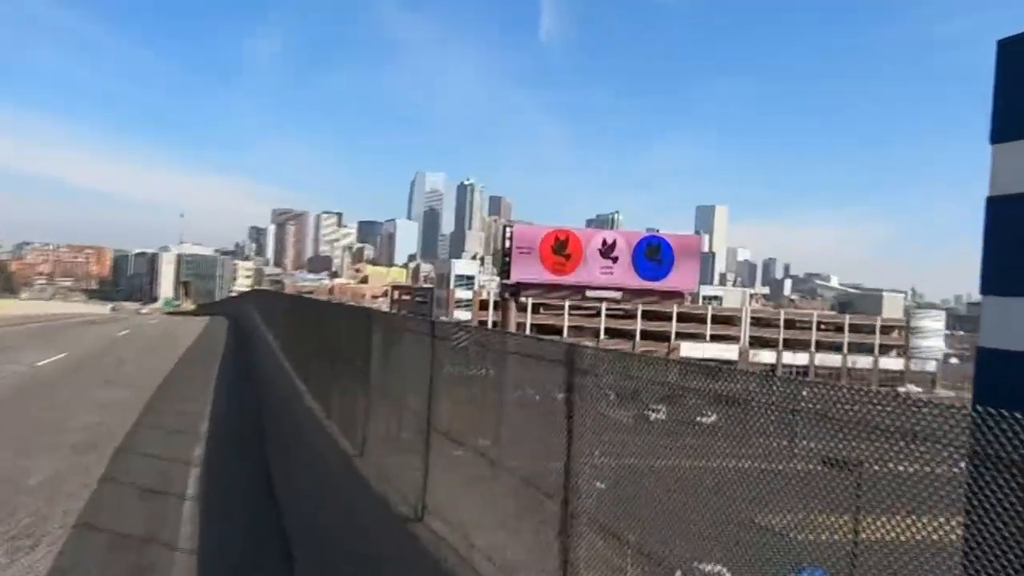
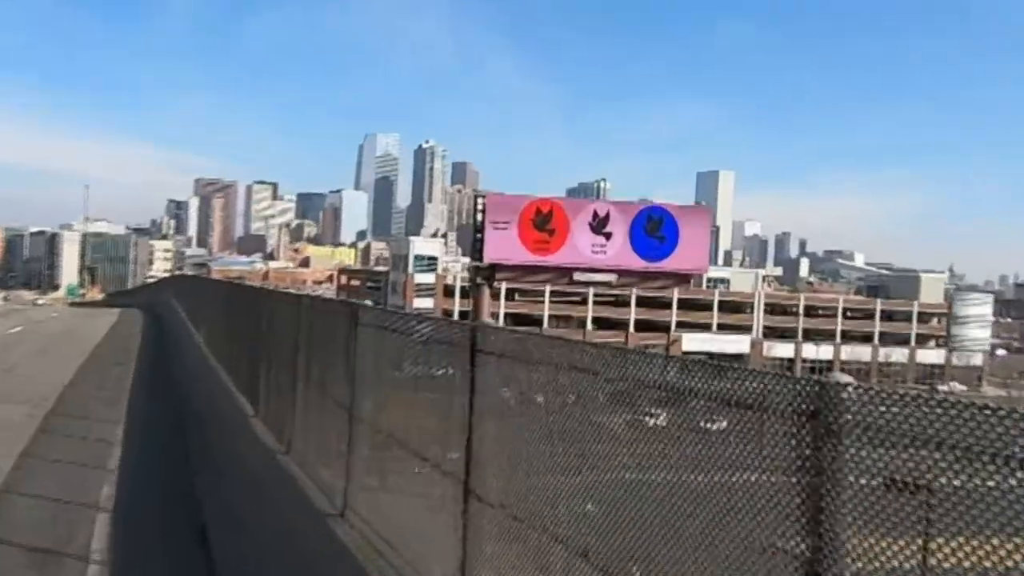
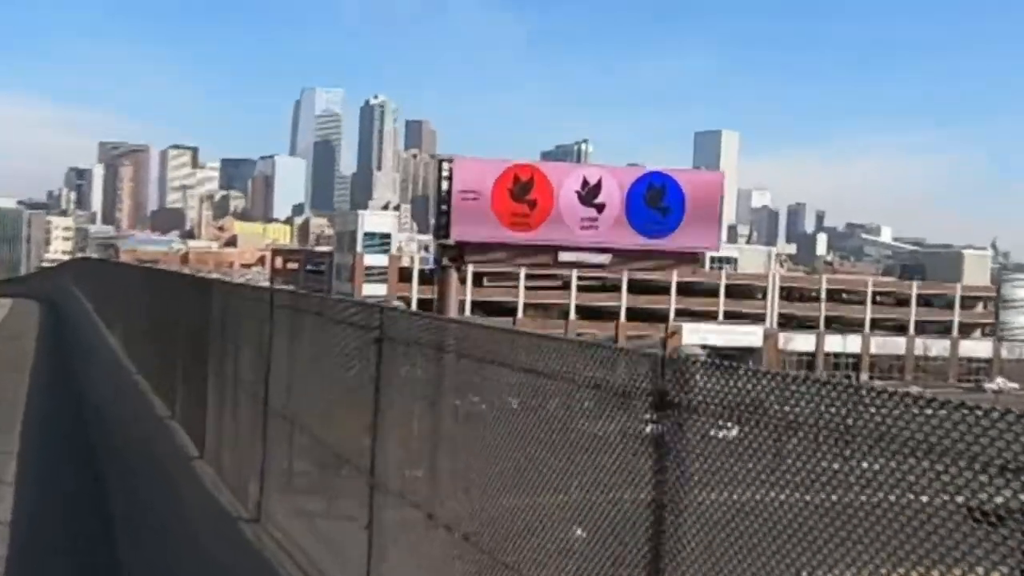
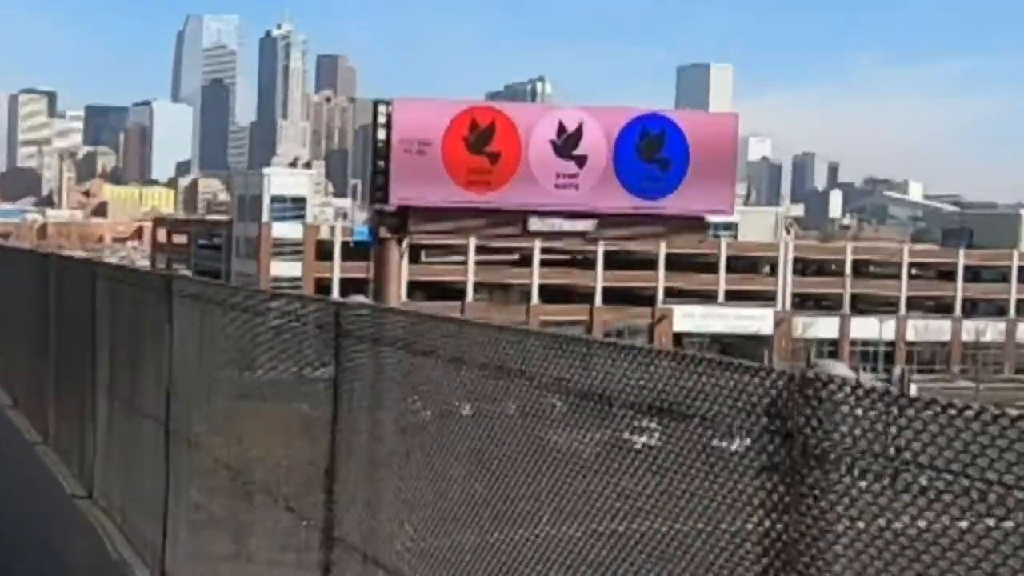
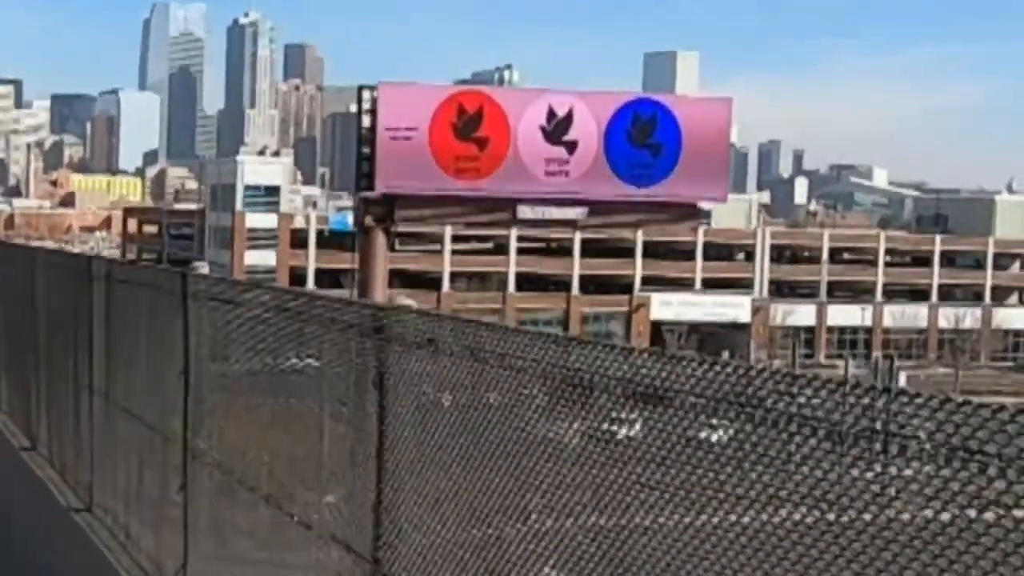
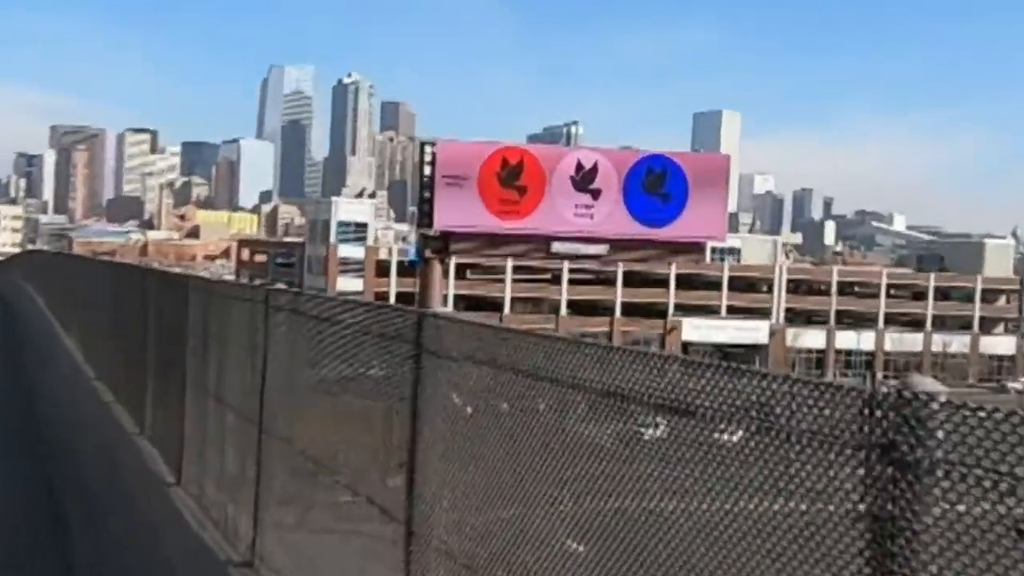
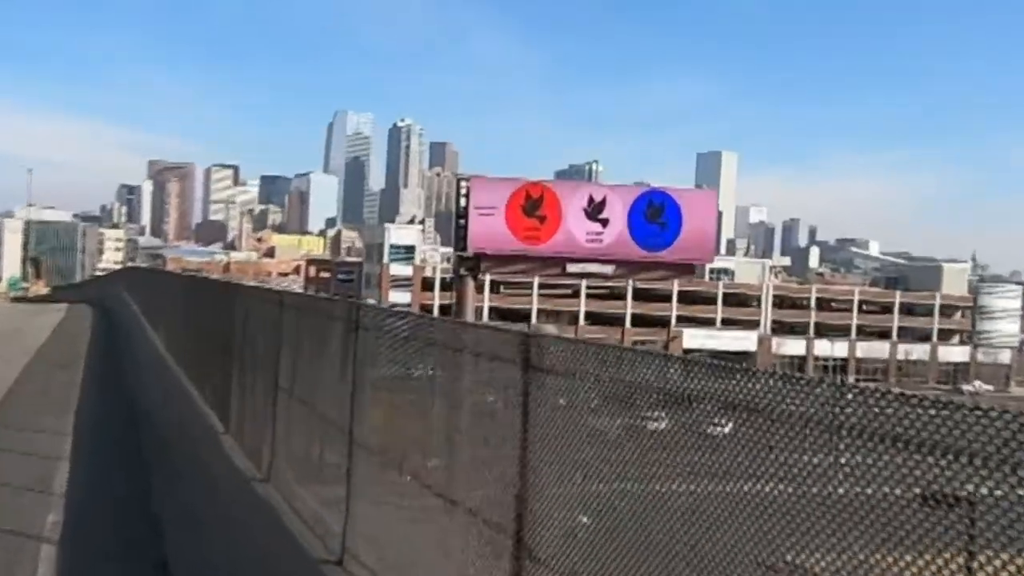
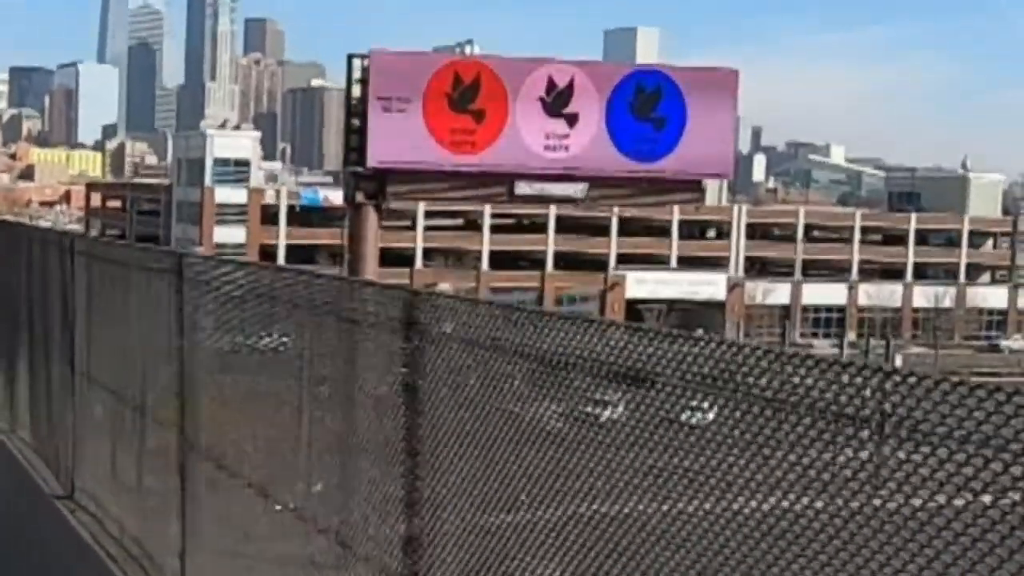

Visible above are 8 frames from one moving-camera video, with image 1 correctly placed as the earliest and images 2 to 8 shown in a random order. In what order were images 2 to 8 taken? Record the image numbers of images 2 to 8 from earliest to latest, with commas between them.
2, 7, 3, 6, 4, 5, 8
